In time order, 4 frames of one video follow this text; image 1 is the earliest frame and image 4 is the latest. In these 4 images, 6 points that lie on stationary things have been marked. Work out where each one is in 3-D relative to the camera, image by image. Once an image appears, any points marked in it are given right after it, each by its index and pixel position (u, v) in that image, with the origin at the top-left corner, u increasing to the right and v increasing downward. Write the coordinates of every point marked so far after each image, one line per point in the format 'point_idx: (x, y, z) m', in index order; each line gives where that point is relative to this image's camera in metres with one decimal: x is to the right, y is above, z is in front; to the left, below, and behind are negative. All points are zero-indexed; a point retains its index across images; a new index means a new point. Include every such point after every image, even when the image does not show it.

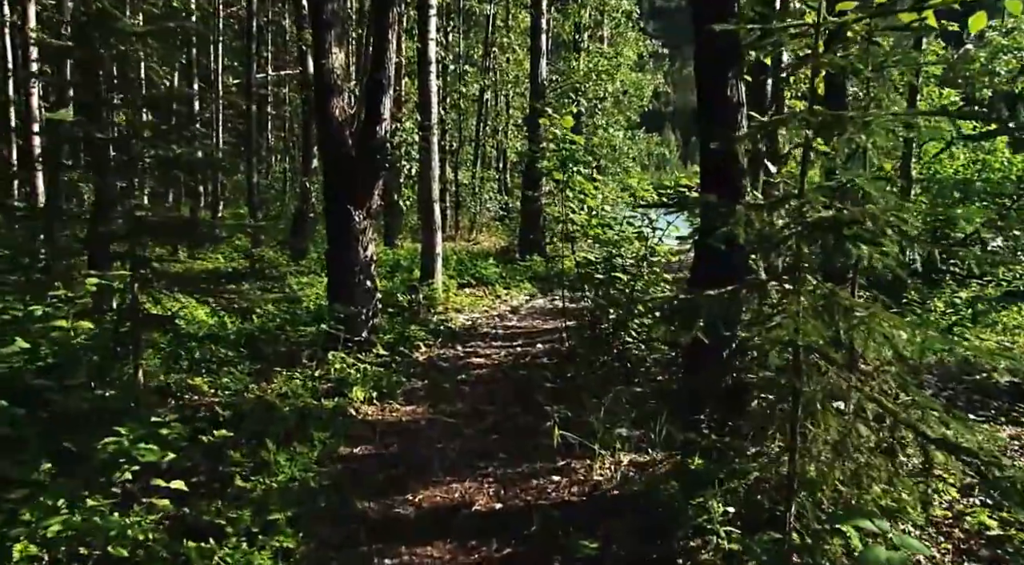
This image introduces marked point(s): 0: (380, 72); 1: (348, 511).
0: (-1.4, +2.2, +11.3) m
1: (-1.0, -1.4, +6.6) m
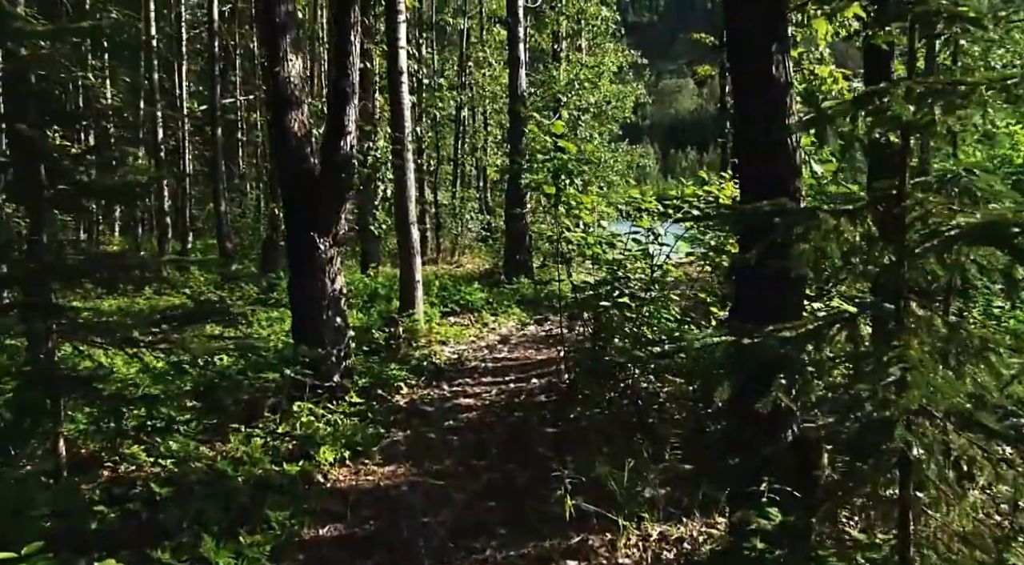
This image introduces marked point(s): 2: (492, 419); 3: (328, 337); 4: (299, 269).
0: (-1.5, +1.9, +10.0) m
1: (-1.0, -1.6, +5.2) m
2: (-0.2, -1.2, +9.9) m
3: (-1.7, -0.5, +10.0) m
4: (-1.9, +0.1, +9.9) m
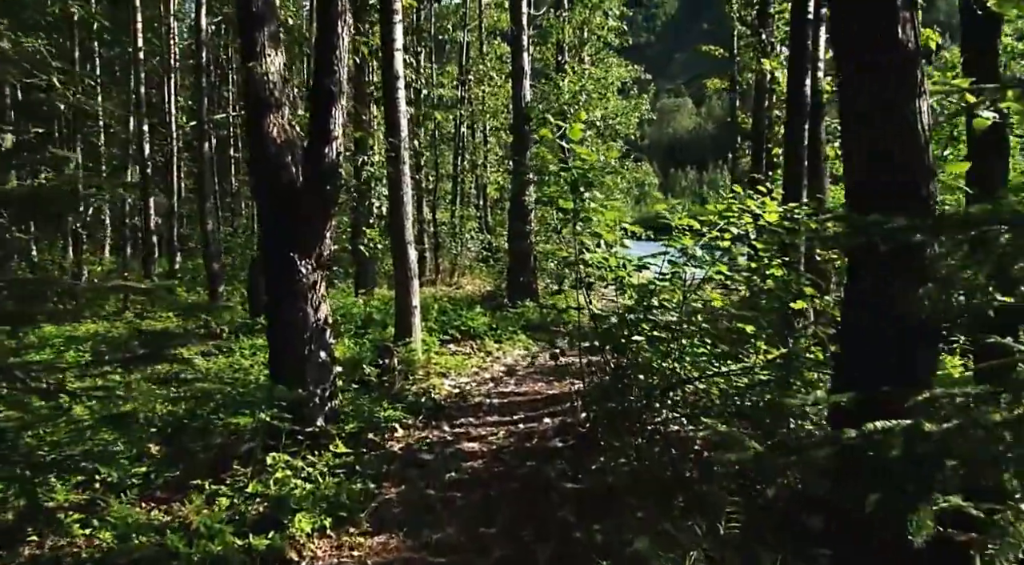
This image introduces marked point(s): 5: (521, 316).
0: (-1.5, +1.6, +8.7) m
1: (-0.9, -1.7, +3.8) m
2: (-0.1, -1.4, +8.5) m
3: (-1.6, -0.7, +8.6) m
4: (-1.9, -0.1, +8.5) m
5: (+0.1, -0.6, +17.7) m
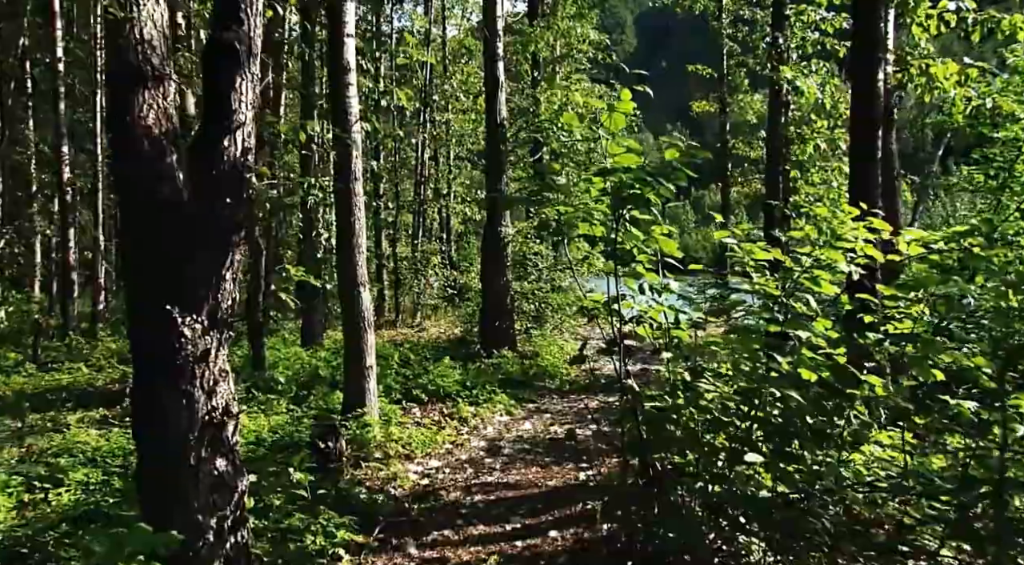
0: (-1.4, +1.3, +5.7) m
1: (-0.7, -1.9, +0.8) m
2: (-0.1, -1.8, +5.5) m
3: (-1.6, -1.1, +5.6) m
4: (-1.8, -0.4, +5.5) m
5: (-0.2, -1.2, +14.7) m
